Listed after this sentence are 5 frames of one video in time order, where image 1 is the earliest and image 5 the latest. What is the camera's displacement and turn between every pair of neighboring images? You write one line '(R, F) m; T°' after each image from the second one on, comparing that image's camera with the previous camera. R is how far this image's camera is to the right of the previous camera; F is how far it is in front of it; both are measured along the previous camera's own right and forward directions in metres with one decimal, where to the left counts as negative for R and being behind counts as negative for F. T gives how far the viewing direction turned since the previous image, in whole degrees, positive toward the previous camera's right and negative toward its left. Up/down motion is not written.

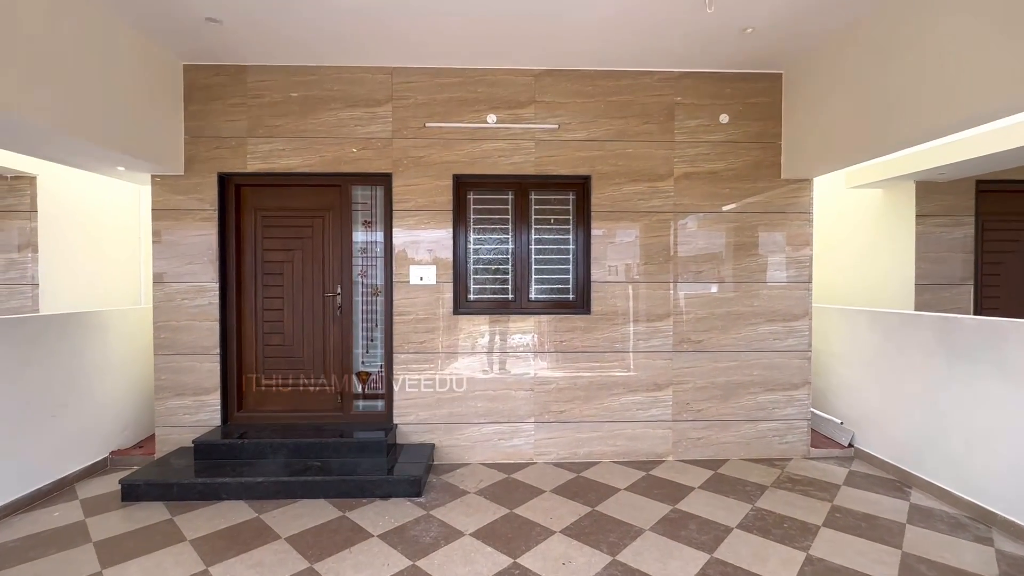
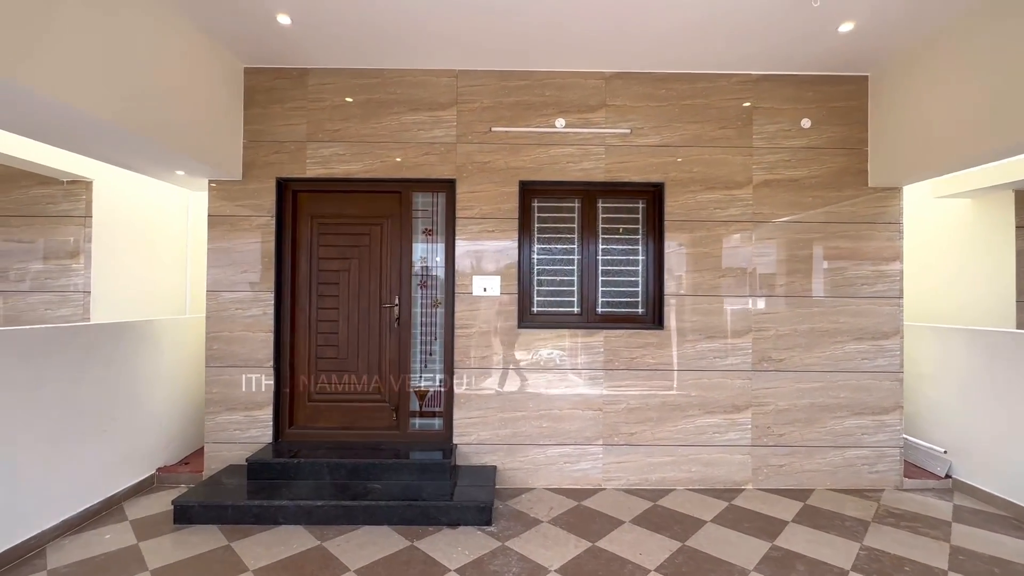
(-0.4, +0.2) m; -1°
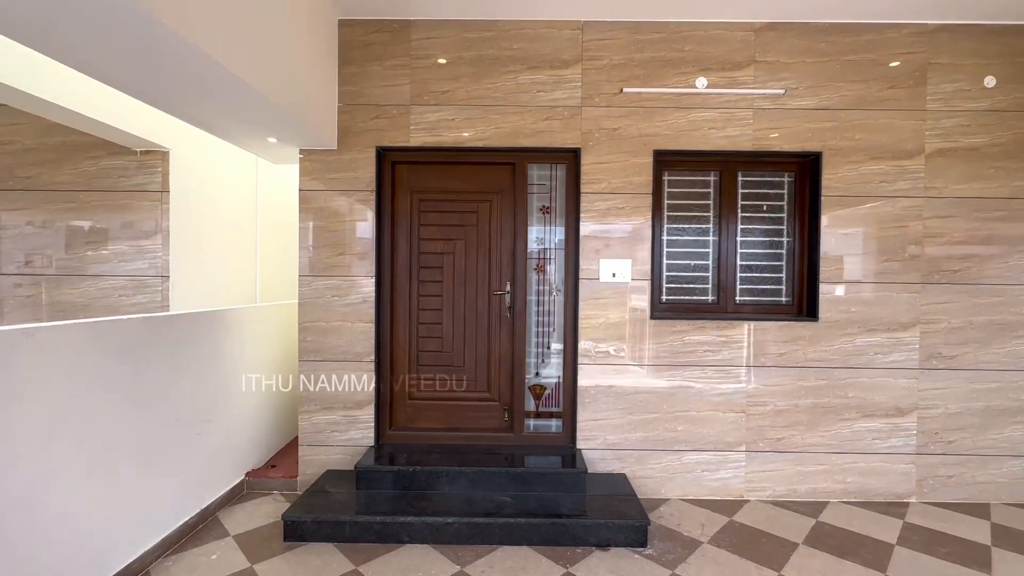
(-0.7, +0.4) m; -1°
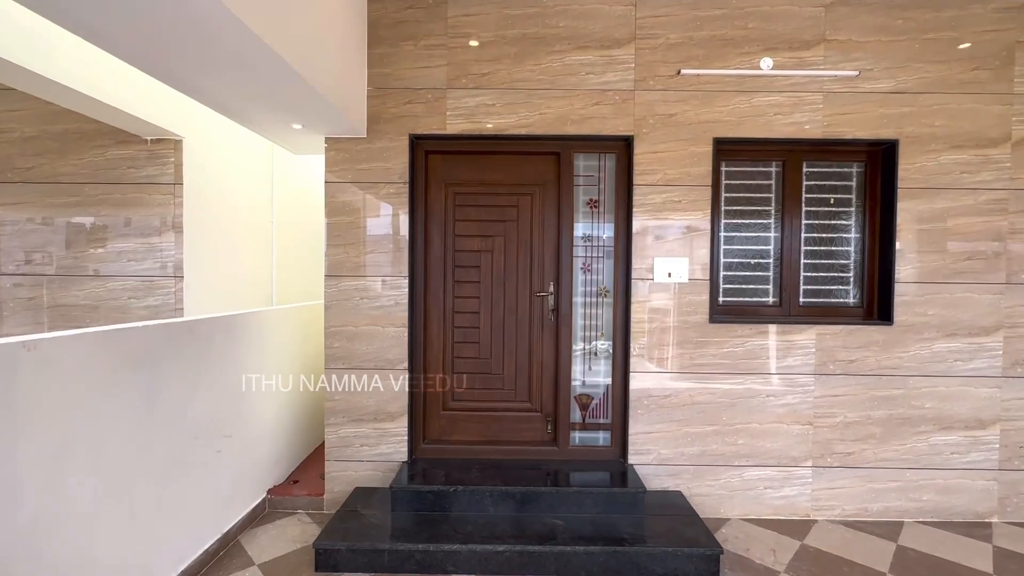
(-0.3, +0.2) m; 0°
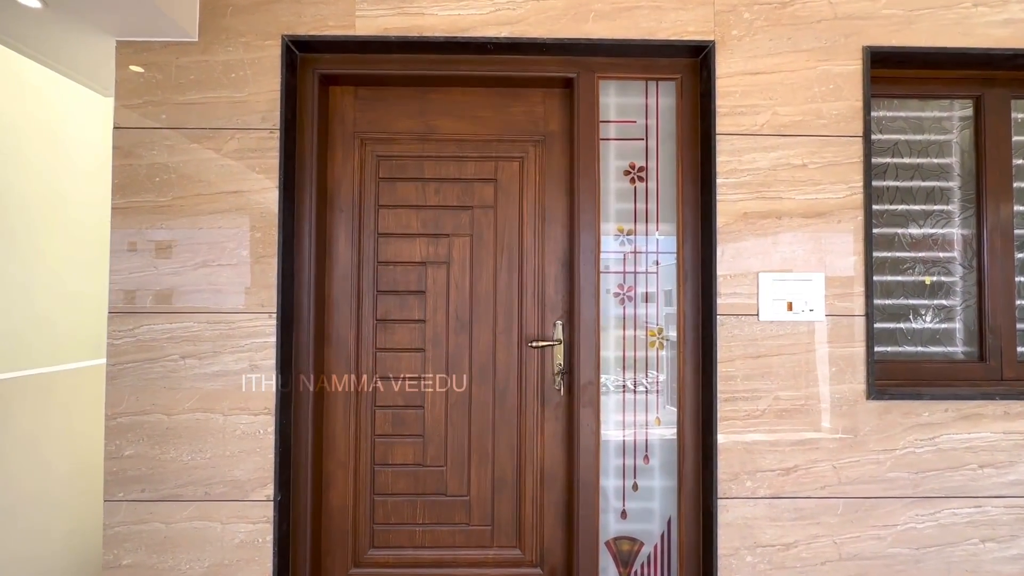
(0.0, +1.3) m; +2°
